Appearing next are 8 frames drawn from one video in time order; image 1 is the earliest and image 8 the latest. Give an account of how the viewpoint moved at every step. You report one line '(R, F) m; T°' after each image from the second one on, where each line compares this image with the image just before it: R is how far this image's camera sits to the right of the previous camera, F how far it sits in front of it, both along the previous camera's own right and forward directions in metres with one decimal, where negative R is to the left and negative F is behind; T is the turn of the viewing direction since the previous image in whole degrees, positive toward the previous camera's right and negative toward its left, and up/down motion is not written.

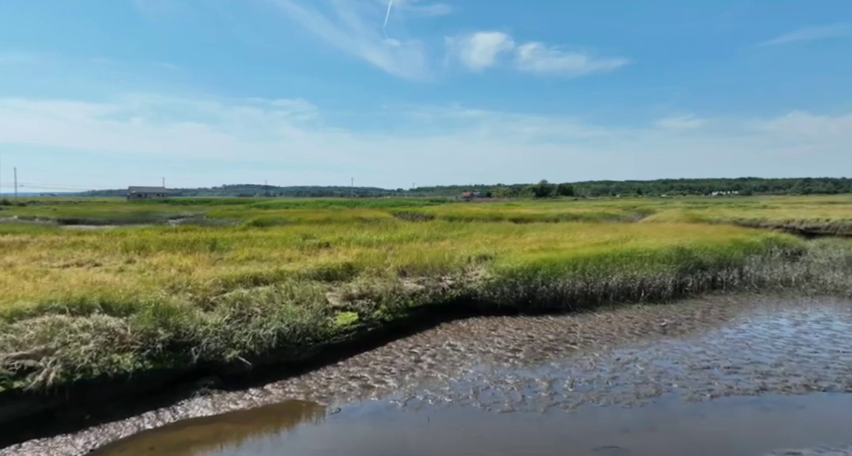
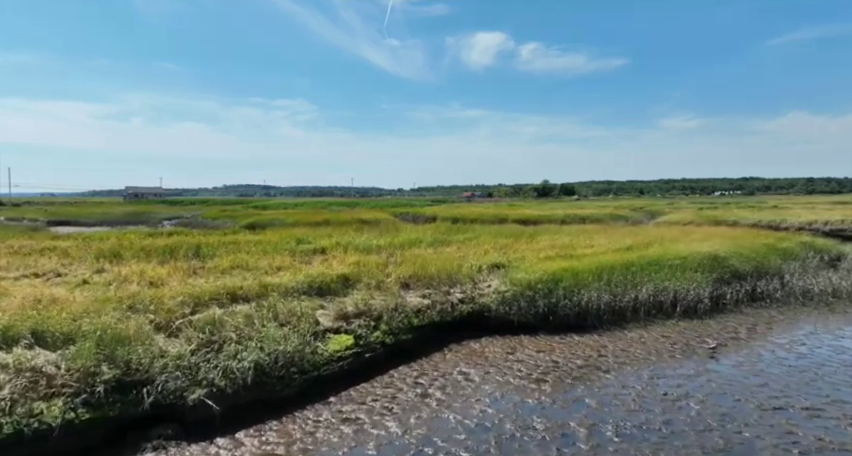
(-0.1, +1.9) m; 0°
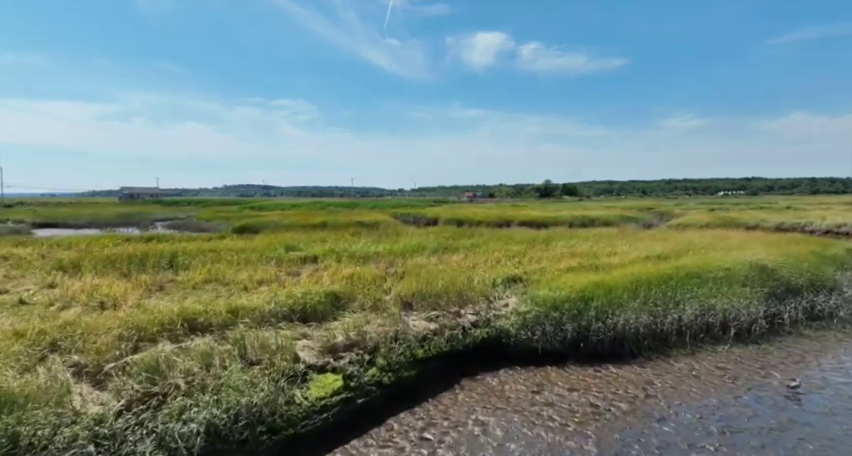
(-0.1, +2.2) m; 0°
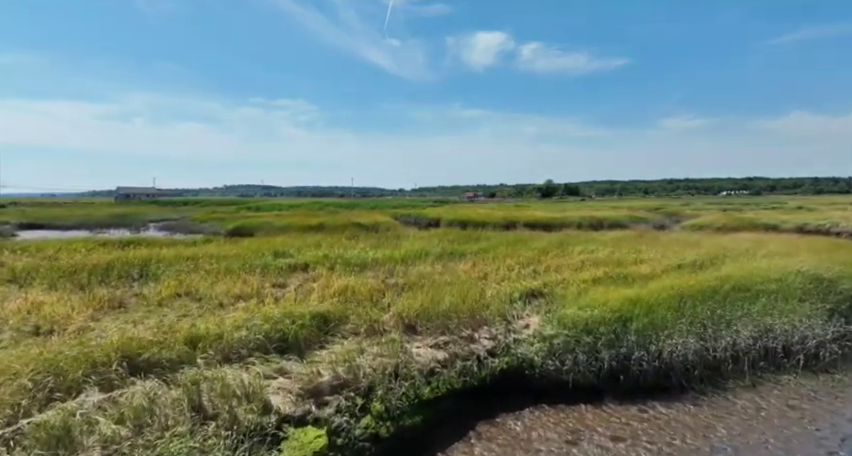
(-0.1, +1.9) m; 0°
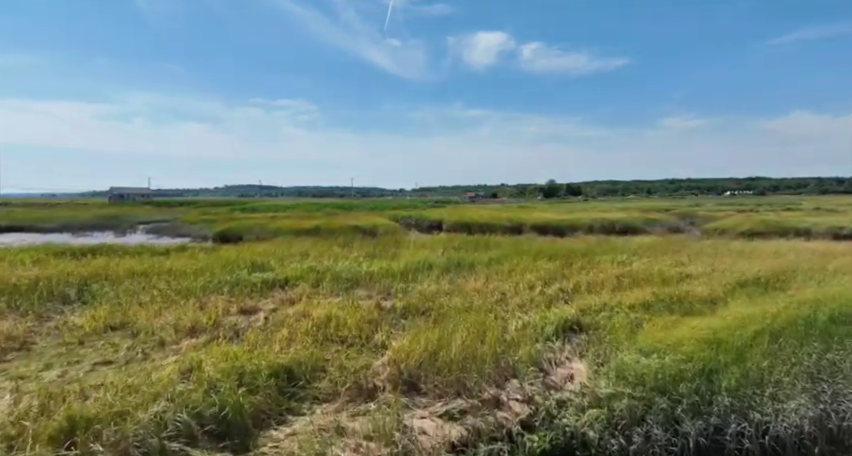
(-0.1, +2.8) m; 0°
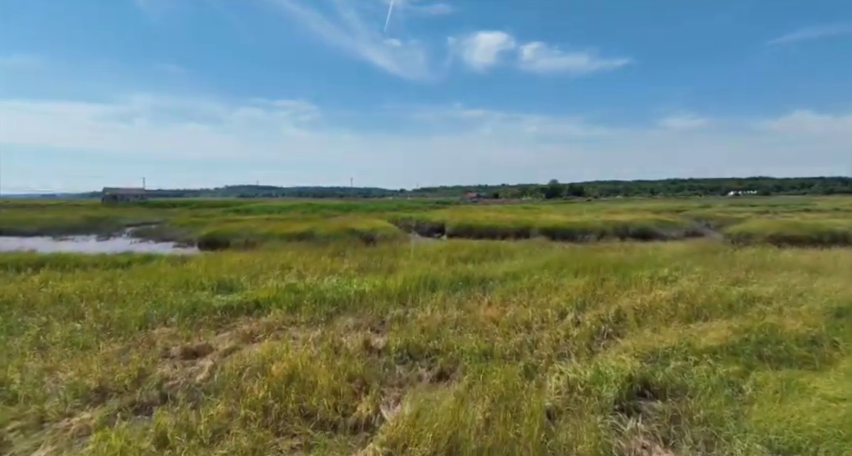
(-0.1, +2.8) m; 0°
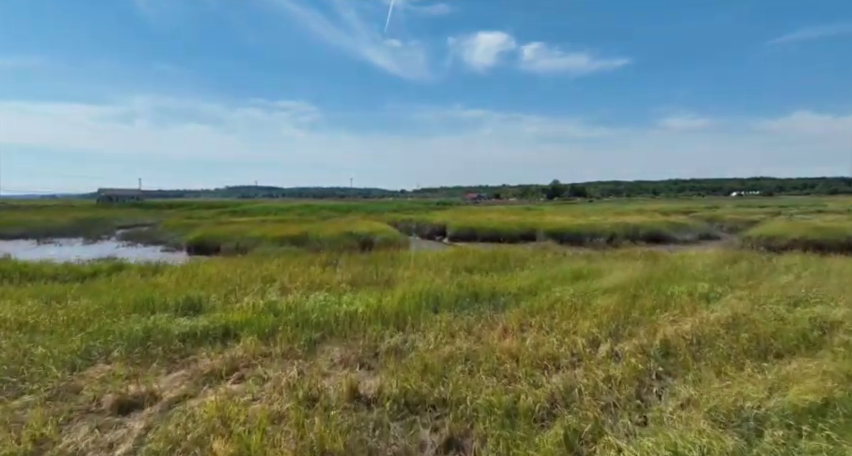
(0.0, +2.0) m; 0°
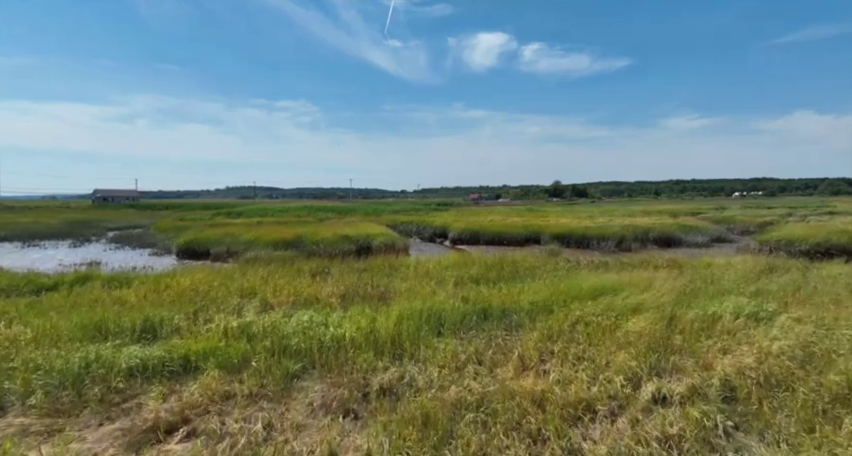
(0.0, +1.7) m; 0°
